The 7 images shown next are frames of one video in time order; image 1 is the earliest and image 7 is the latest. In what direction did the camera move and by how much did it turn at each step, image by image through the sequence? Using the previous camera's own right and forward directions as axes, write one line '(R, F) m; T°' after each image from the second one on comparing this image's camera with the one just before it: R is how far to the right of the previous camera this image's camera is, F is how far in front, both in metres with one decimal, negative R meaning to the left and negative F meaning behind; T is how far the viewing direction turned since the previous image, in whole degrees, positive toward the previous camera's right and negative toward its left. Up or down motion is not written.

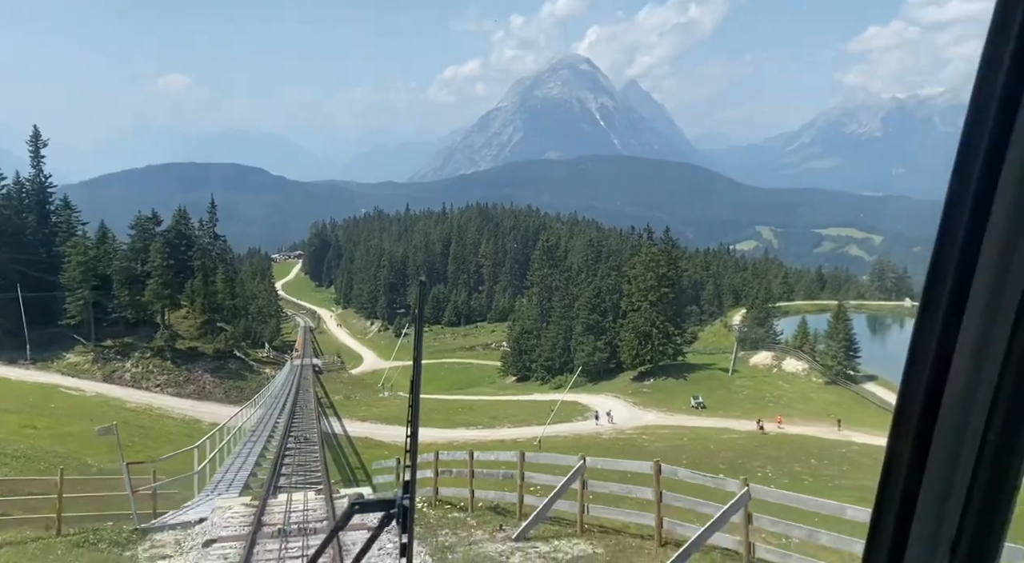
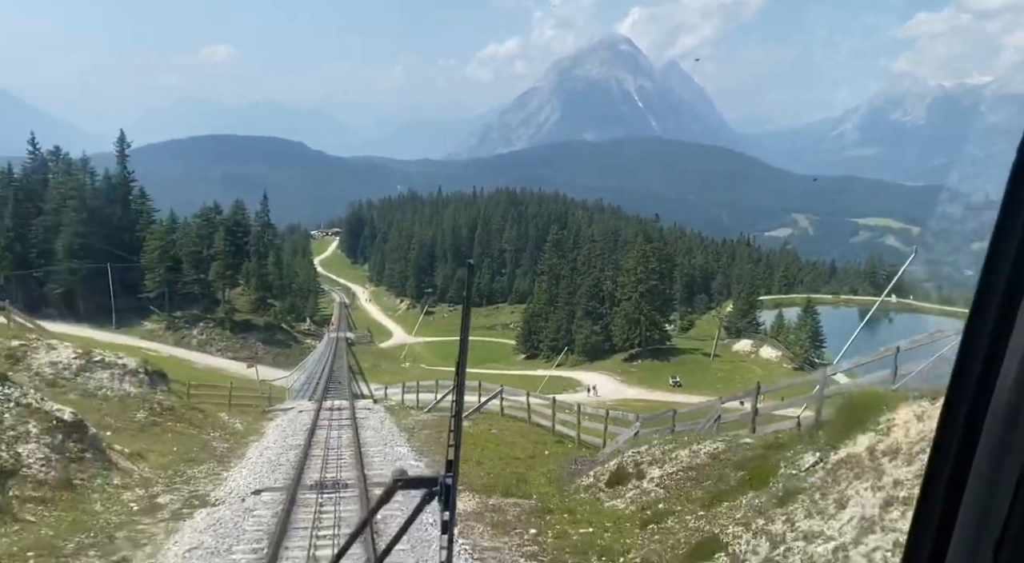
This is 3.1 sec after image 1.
(+2.5, -10.0) m; -2°
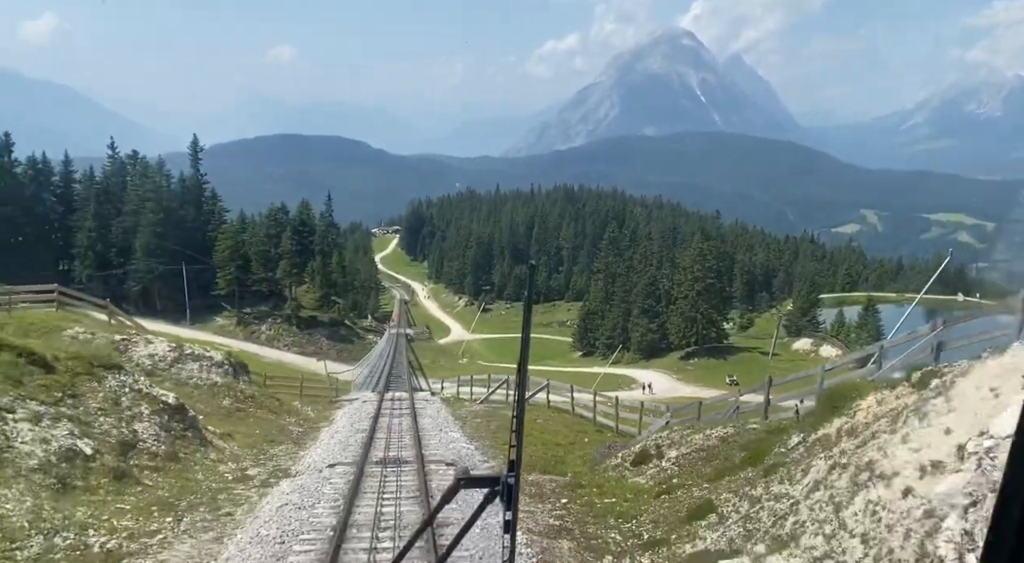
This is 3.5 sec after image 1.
(+0.3, -1.2) m; -4°
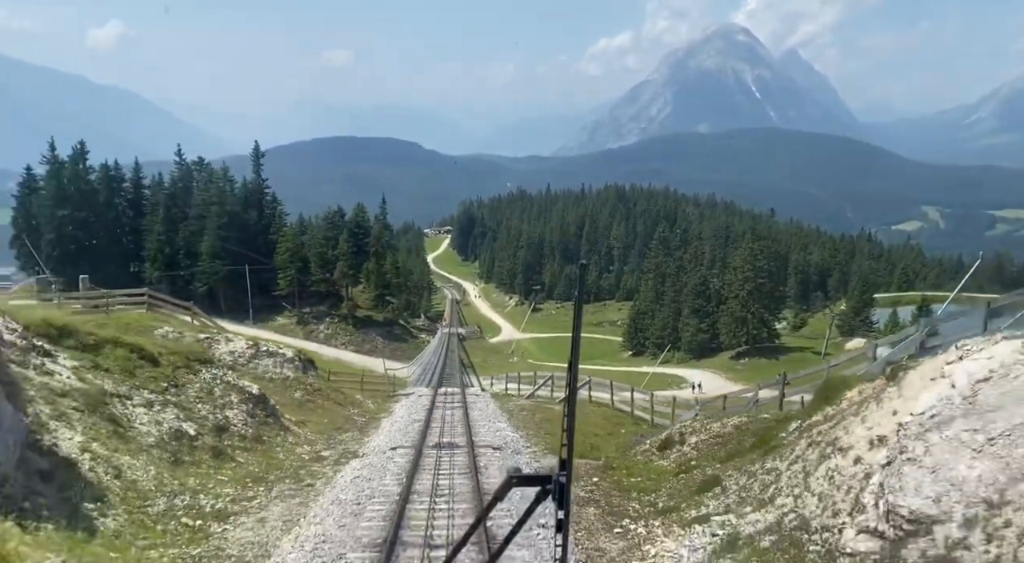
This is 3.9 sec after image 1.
(+0.2, -1.3) m; -4°
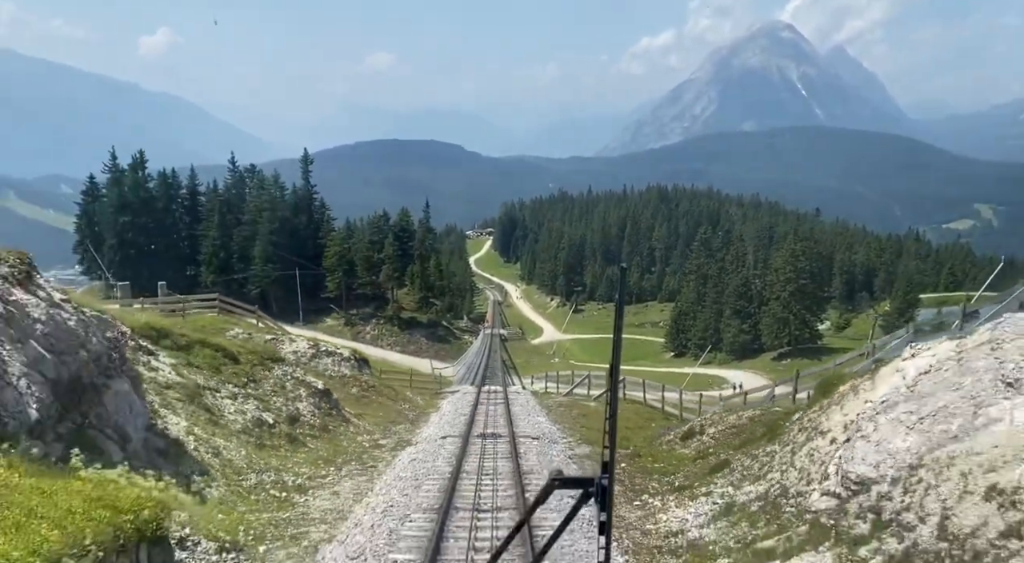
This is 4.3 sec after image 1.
(+0.1, -1.3) m; -3°
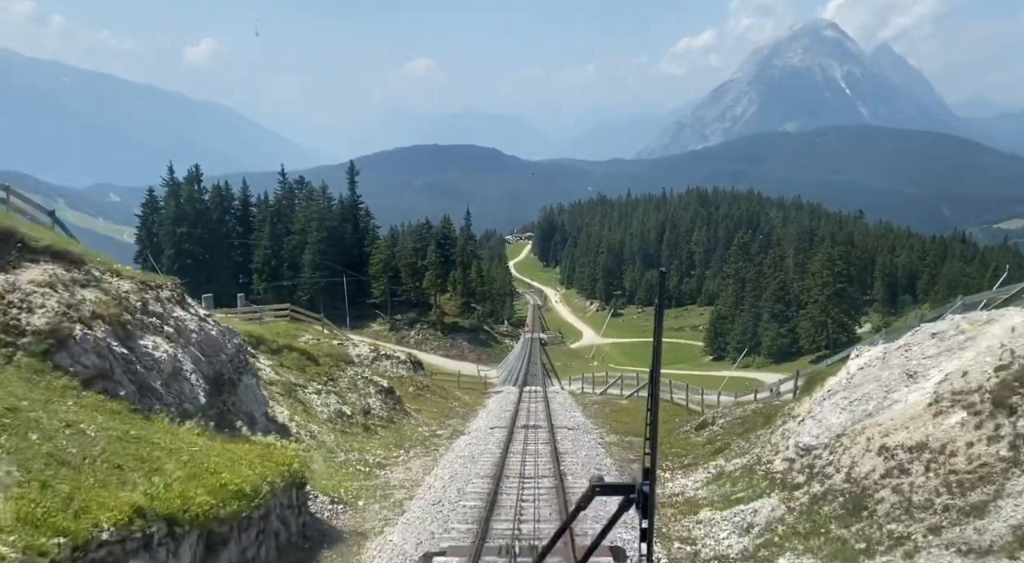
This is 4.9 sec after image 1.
(0.0, -2.1) m; -3°
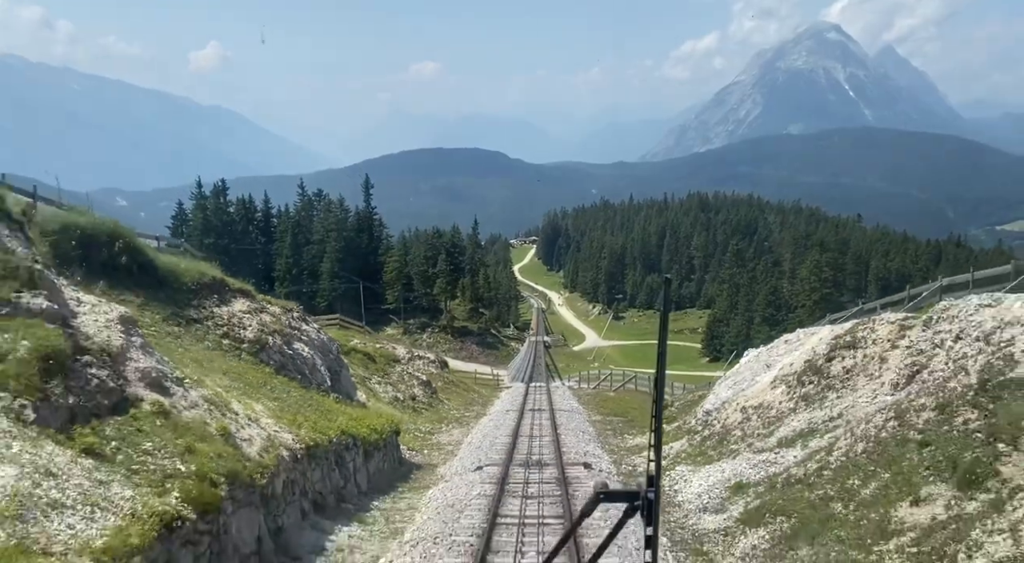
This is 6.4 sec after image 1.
(-0.1, -4.7) m; 0°
